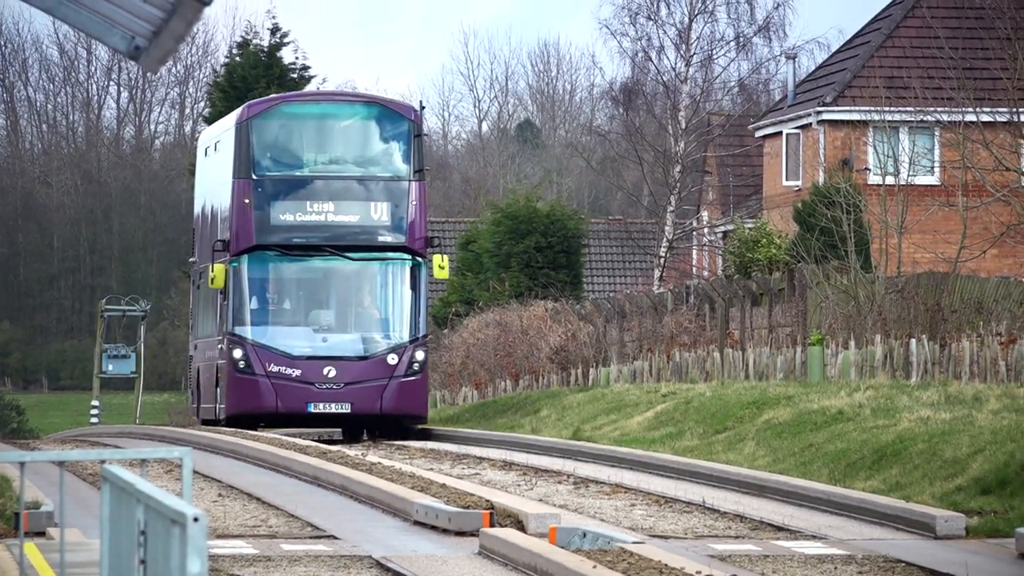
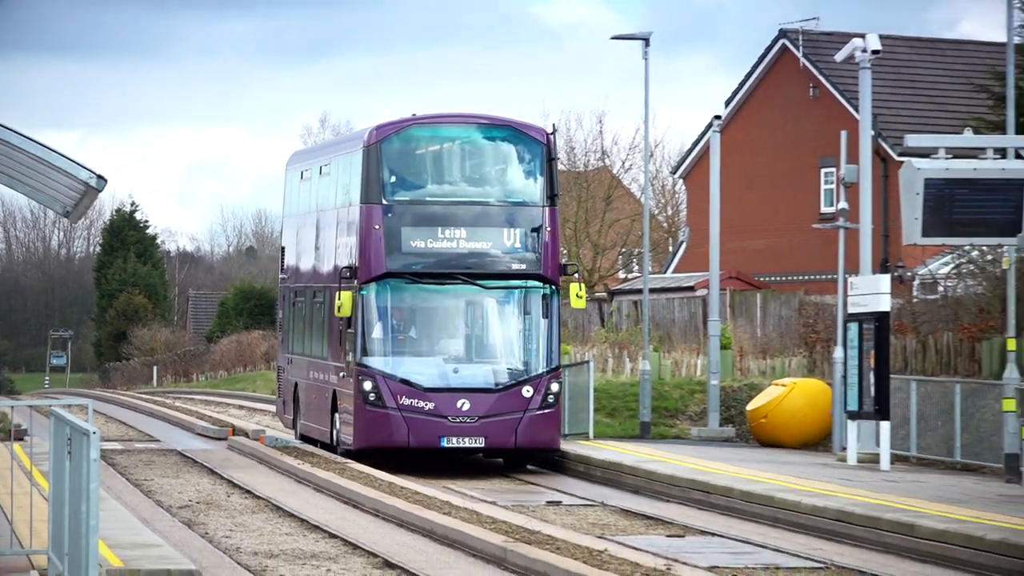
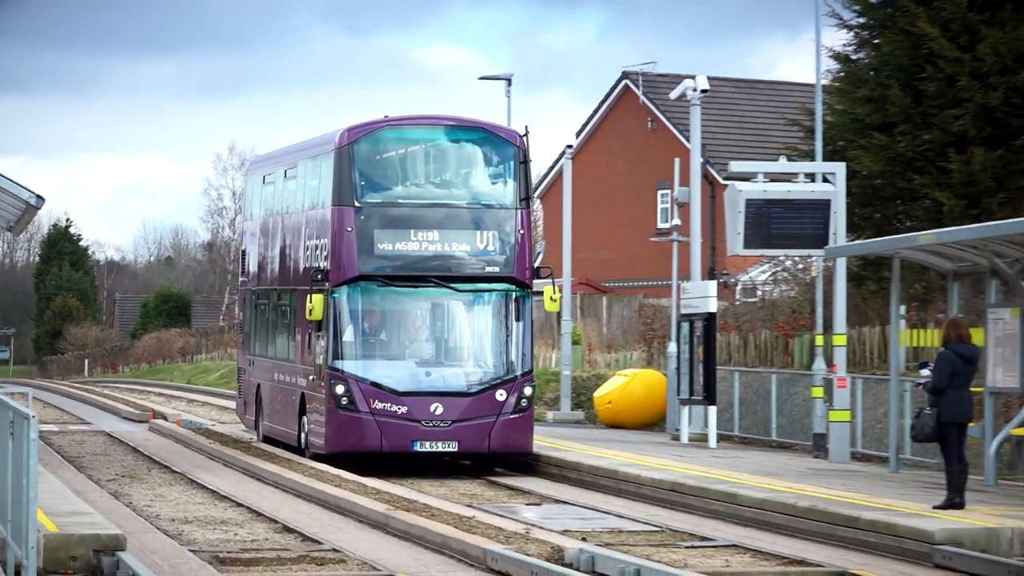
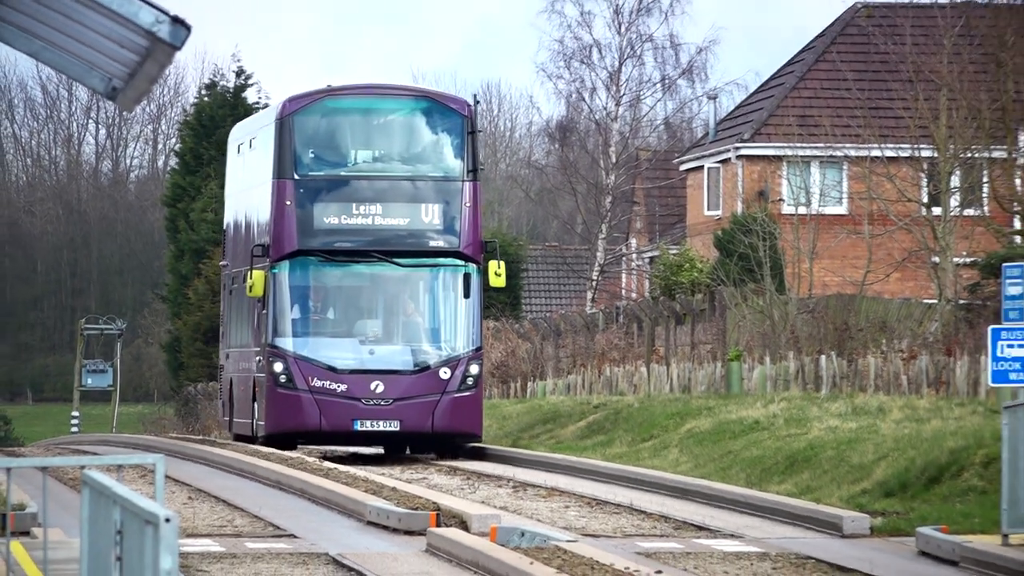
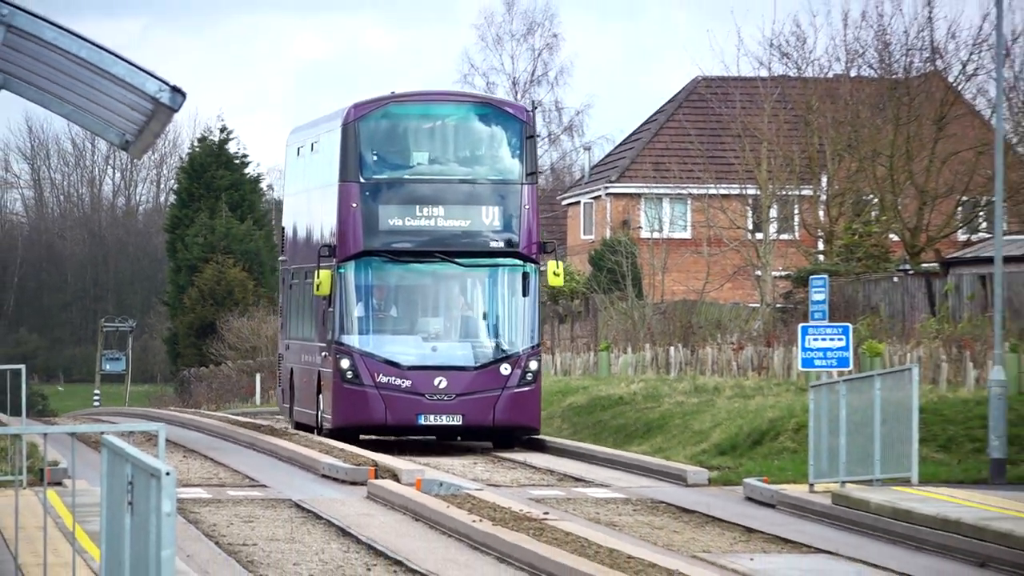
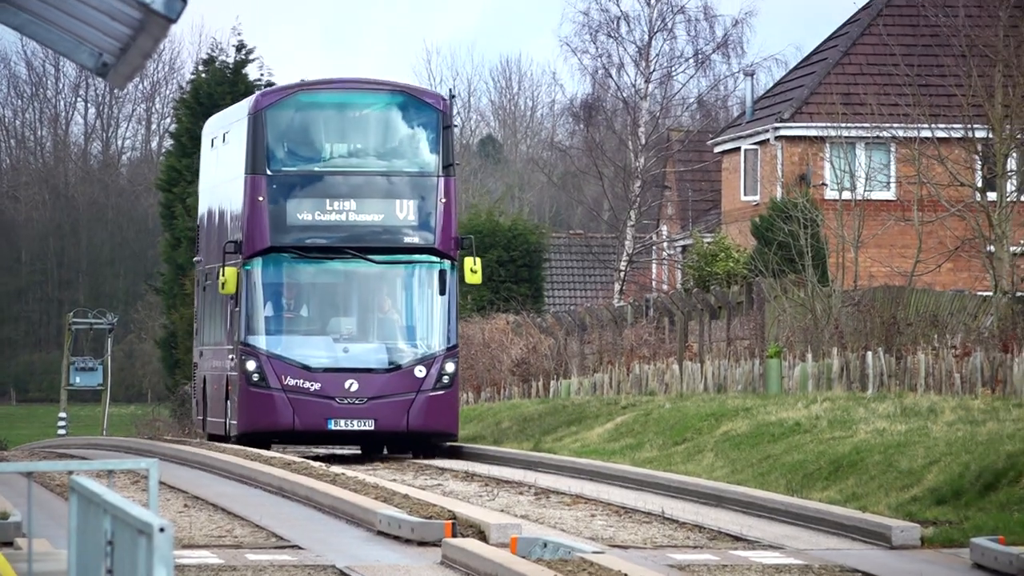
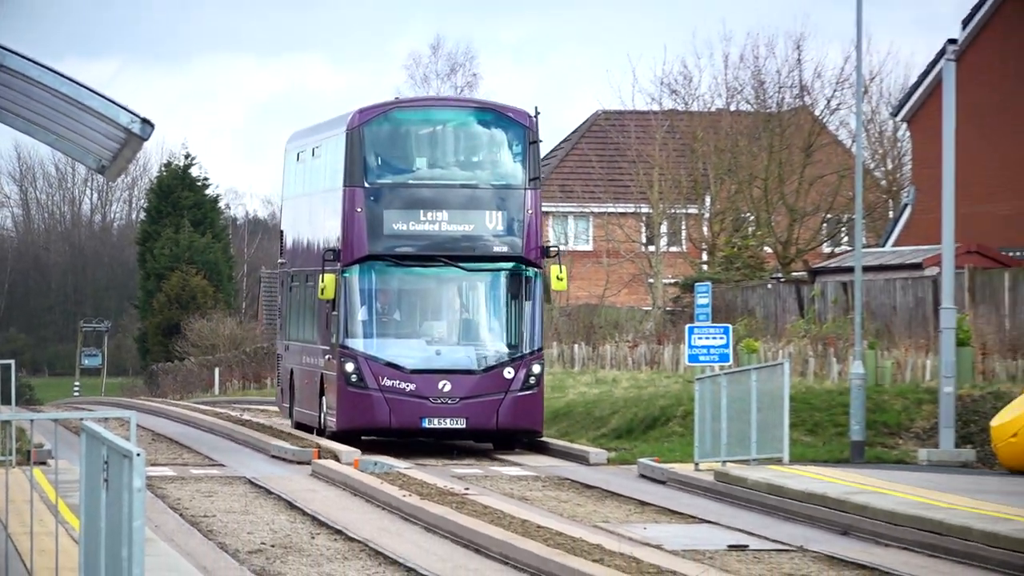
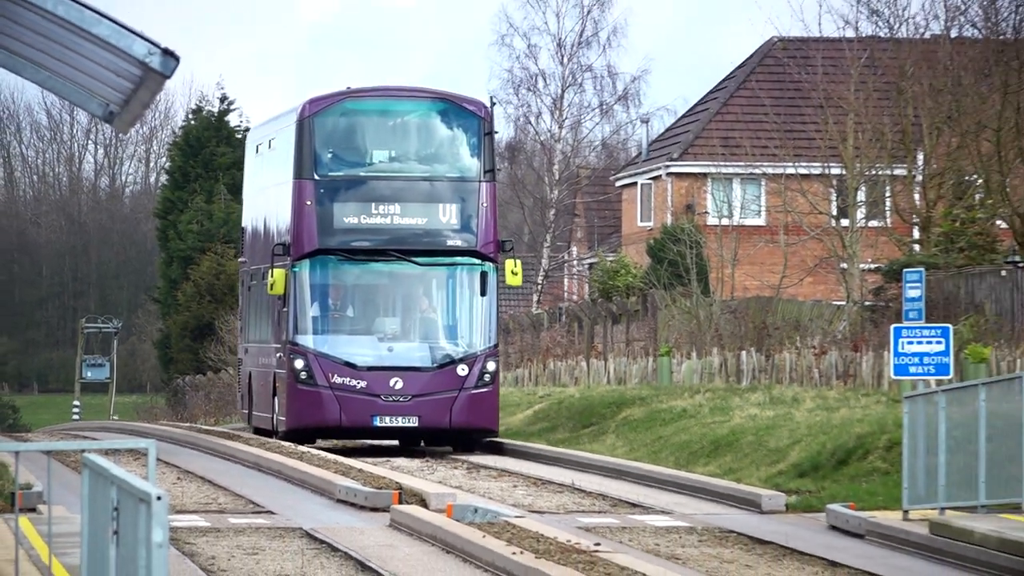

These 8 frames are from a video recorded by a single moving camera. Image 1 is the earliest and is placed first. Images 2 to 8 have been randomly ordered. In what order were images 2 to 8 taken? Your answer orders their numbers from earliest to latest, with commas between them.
6, 4, 8, 5, 7, 2, 3
